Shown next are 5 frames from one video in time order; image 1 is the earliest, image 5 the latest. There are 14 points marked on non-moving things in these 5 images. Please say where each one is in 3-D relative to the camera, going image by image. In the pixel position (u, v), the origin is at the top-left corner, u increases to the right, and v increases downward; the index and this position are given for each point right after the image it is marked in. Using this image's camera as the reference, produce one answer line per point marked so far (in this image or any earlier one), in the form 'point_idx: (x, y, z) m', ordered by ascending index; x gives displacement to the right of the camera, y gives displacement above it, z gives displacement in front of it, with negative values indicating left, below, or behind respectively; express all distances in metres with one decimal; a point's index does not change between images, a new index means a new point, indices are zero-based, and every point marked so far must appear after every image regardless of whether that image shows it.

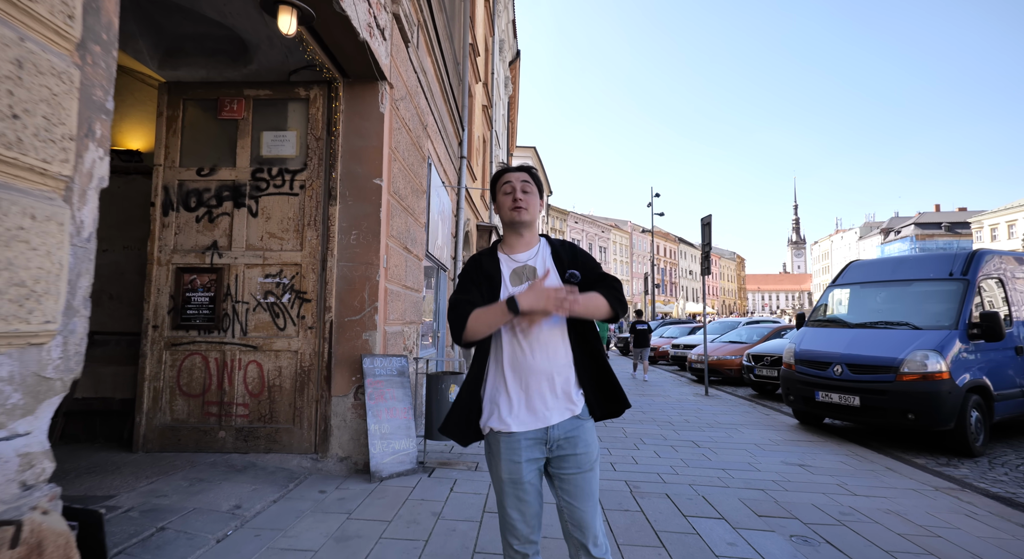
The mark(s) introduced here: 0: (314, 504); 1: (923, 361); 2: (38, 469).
0: (-1.4, -1.6, +3.7) m
1: (+4.8, -0.9, +5.9) m
2: (-1.2, -0.5, +1.3) m
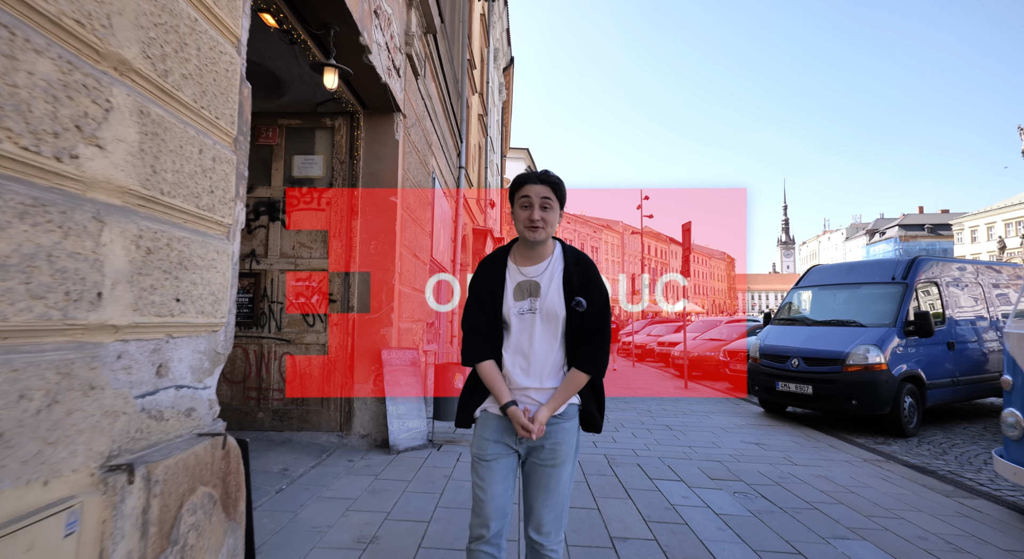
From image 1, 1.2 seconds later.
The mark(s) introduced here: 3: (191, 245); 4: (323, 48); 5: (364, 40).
0: (-1.5, -1.7, +4.5) m
1: (+4.7, -1.0, +6.7) m
2: (-1.2, -0.5, +2.1) m
3: (-1.2, +0.1, +1.9) m
4: (-1.5, +1.9, +4.2) m
5: (-1.2, +2.0, +4.1) m
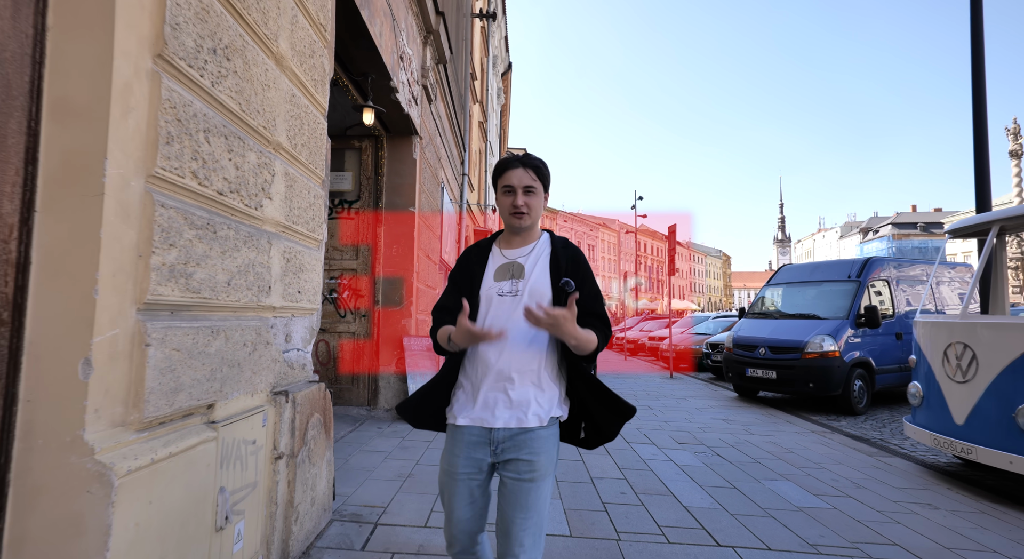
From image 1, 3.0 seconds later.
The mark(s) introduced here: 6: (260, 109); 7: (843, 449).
0: (-1.4, -1.6, +5.4) m
1: (+4.7, -1.0, +7.7) m
2: (-1.2, -0.5, +3.0) m
3: (-1.2, +0.1, +2.8) m
4: (-1.5, +1.9, +5.1) m
5: (-1.2, +2.0, +5.1) m
6: (-1.1, +0.8, +2.3) m
7: (+3.7, -1.9, +5.6) m
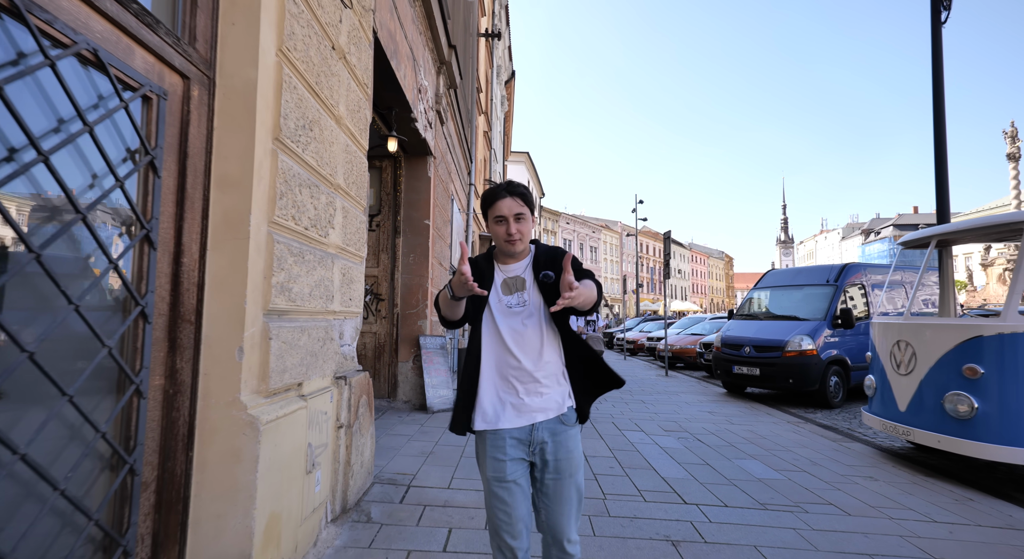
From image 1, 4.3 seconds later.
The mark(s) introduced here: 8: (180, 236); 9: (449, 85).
0: (-1.4, -1.7, +6.1) m
1: (+4.8, -1.1, +8.4) m
2: (-1.1, -0.6, +3.8) m
3: (-1.1, +0.1, +3.5) m
4: (-1.5, +1.8, +5.9) m
5: (-1.1, +1.9, +5.8) m
6: (-1.1, +0.7, +3.0) m
7: (+3.8, -2.0, +6.3) m
8: (-1.3, +0.2, +2.0) m
9: (-1.0, +3.1, +8.0) m
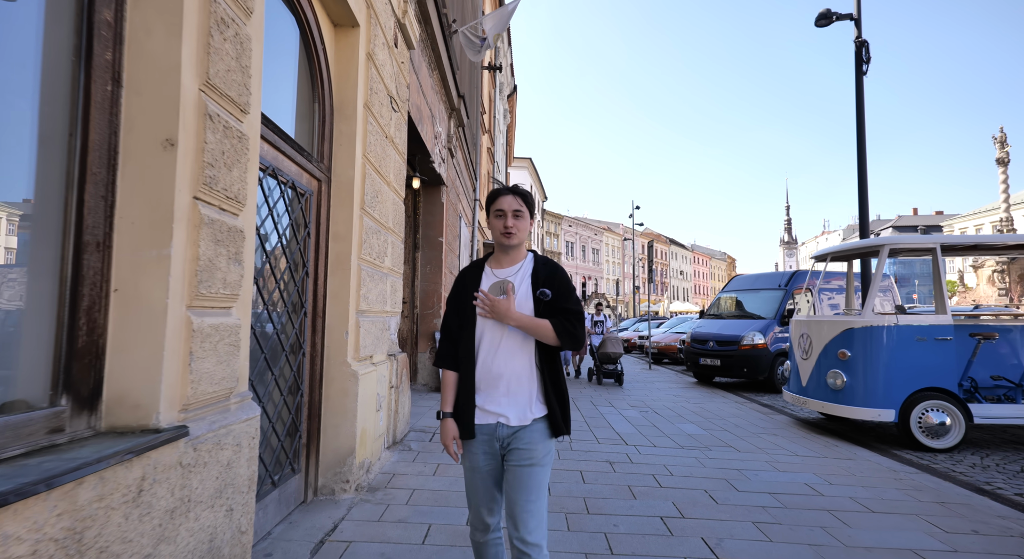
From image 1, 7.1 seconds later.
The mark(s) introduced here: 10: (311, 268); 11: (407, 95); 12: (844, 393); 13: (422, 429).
0: (-1.4, -1.8, +7.8) m
1: (+4.8, -1.2, +10.0) m
2: (-1.2, -0.7, +5.4) m
3: (-1.2, 0.0, +5.2) m
4: (-1.5, +1.7, +7.5) m
5: (-1.2, +1.8, +7.5) m
6: (-1.2, +0.6, +4.6) m
7: (+3.7, -2.1, +7.9) m
8: (-1.4, +0.1, +3.7) m
9: (-1.0, +3.0, +9.7) m
10: (-1.4, +0.1, +3.6) m
11: (-1.1, +2.0, +5.4) m
12: (+3.9, -1.3, +5.9) m
13: (-1.0, -1.6, +5.5) m
